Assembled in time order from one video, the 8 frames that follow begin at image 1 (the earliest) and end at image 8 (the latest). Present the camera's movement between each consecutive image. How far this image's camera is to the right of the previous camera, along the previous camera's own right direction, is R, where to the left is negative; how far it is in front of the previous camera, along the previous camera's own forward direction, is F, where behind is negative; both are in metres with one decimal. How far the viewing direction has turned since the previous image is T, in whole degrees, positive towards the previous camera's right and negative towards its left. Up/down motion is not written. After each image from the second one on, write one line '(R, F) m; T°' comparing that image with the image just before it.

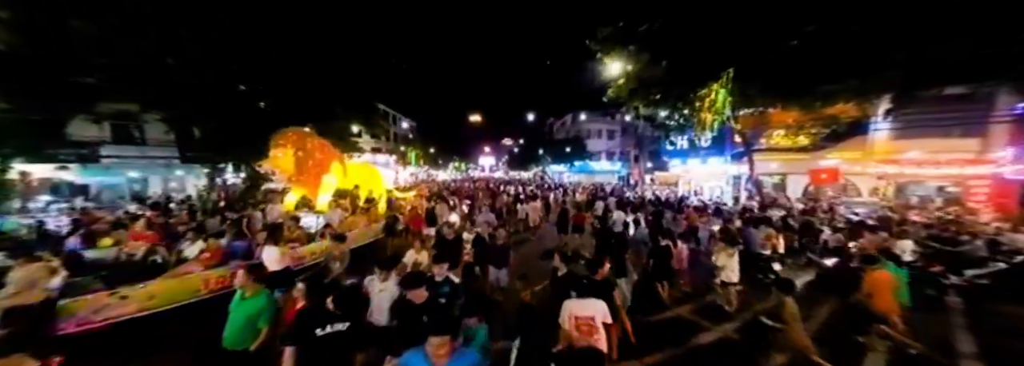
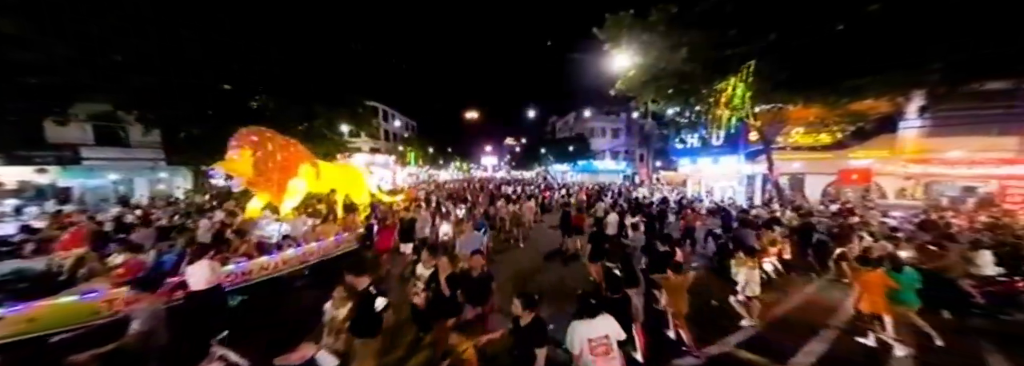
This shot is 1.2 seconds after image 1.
(+0.1, +0.8) m; 0°
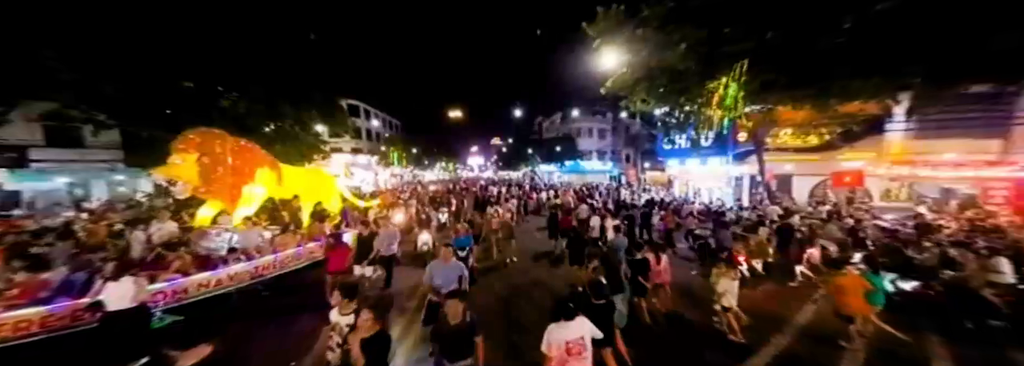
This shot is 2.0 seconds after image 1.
(0.0, +0.5) m; +2°
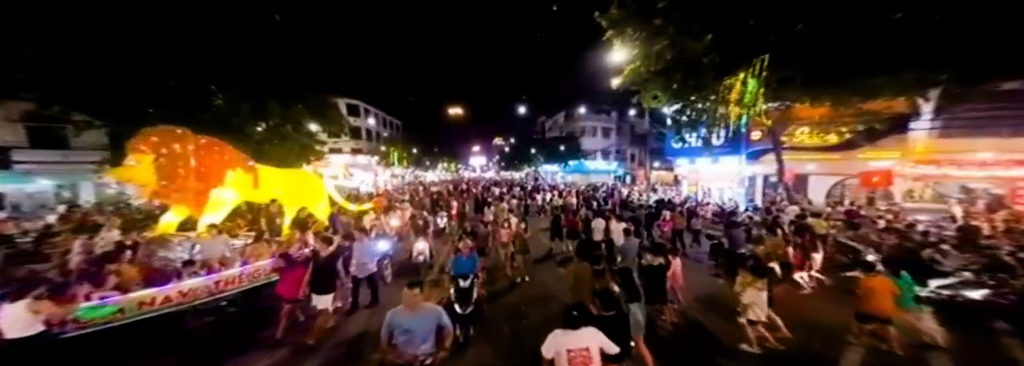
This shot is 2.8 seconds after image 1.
(-0.1, +0.5) m; 0°
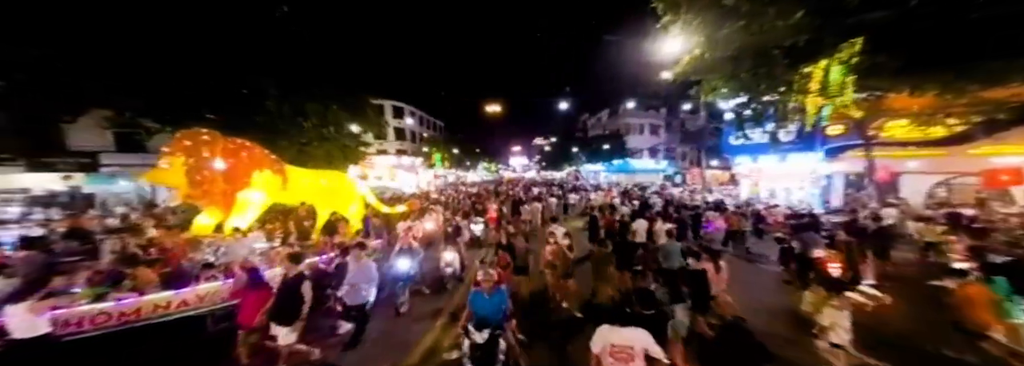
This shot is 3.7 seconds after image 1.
(0.0, +0.5) m; -7°
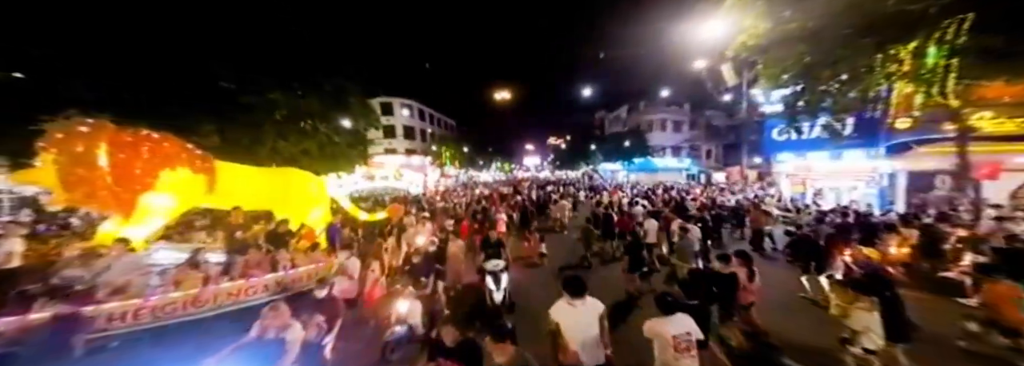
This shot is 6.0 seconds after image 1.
(0.0, +1.3) m; -2°
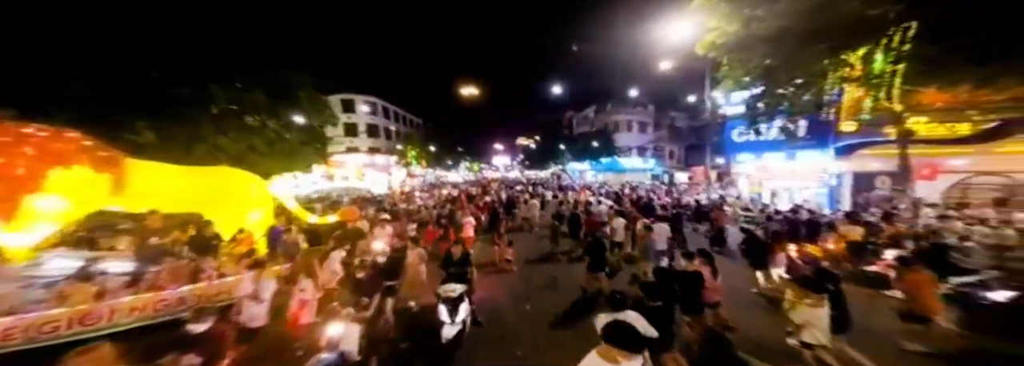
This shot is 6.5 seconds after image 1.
(0.0, +0.3) m; +5°
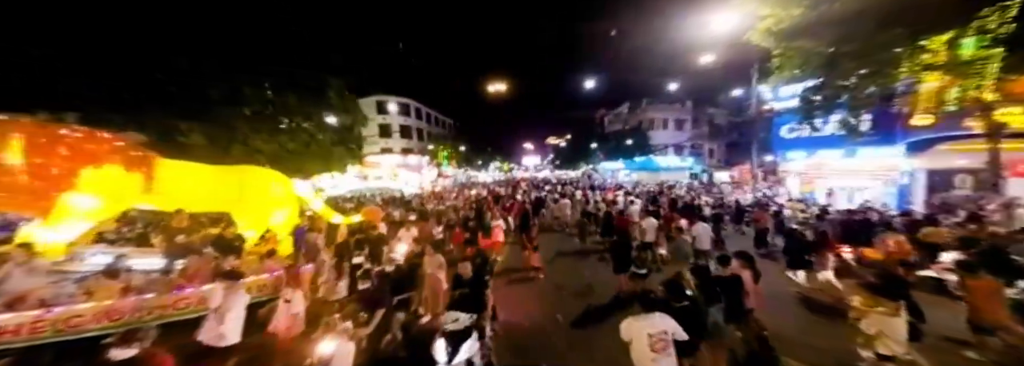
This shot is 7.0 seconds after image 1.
(0.0, +0.2) m; -5°
